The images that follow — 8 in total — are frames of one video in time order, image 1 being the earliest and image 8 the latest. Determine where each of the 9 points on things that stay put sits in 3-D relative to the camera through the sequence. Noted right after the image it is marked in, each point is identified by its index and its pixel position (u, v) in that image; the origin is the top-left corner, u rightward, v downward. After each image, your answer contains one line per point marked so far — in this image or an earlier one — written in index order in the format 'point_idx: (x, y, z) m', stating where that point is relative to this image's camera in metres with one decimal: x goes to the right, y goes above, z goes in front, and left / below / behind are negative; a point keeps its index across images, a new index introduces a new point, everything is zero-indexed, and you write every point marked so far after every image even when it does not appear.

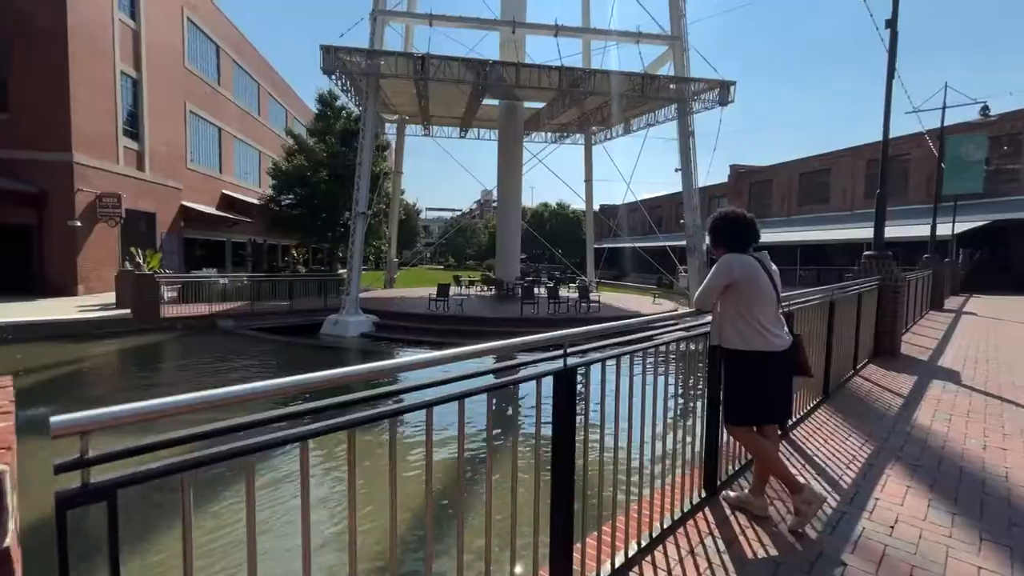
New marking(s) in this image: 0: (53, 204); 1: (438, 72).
0: (-17.0, +3.1, +17.7) m
1: (-2.6, +7.6, +16.8) m
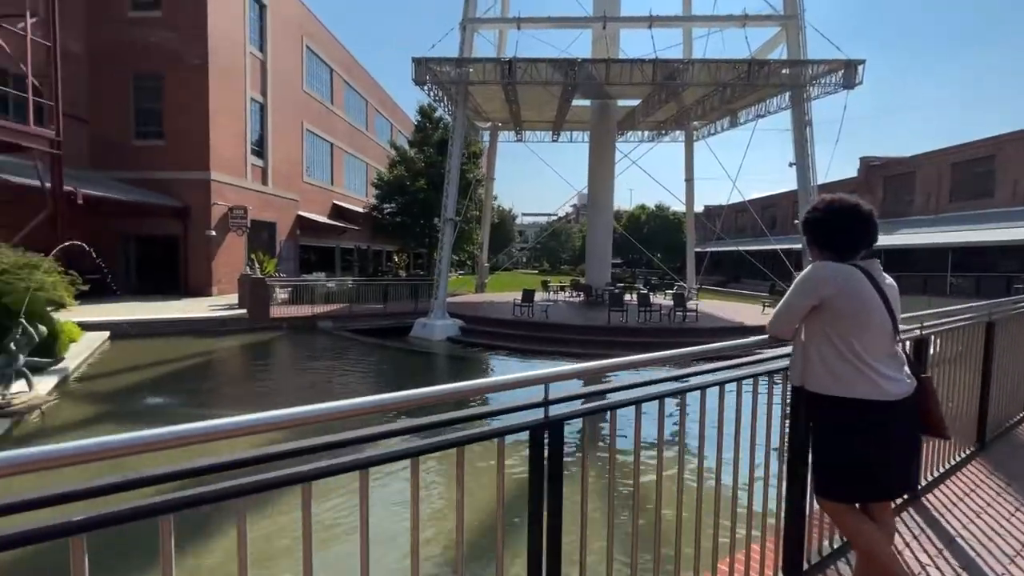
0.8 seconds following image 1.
0: (-13.5, +3.0, +20.4) m
1: (+0.5, +7.4, +16.7) m
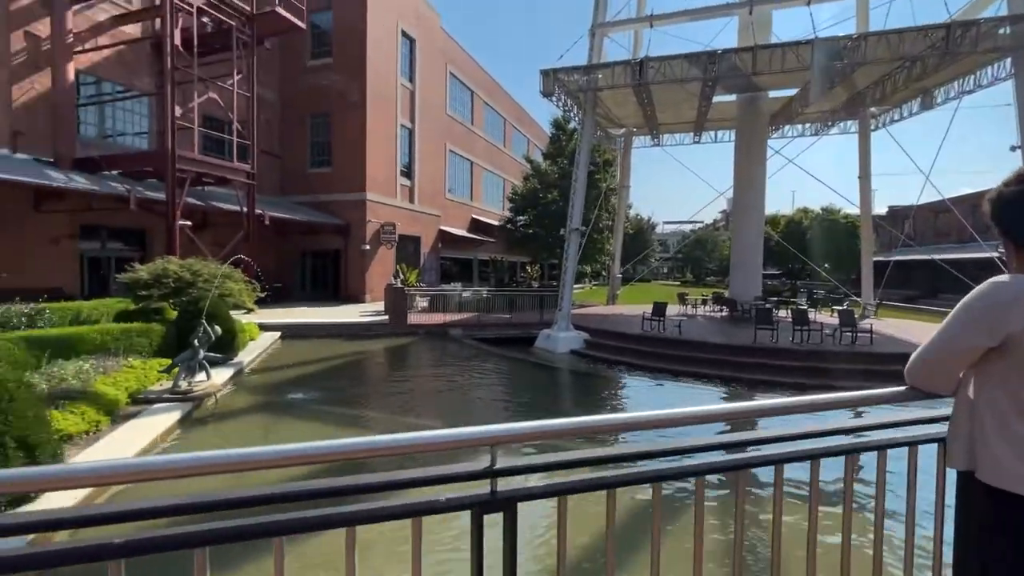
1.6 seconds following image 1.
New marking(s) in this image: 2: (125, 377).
0: (-7.6, +2.7, +23.2) m
1: (+4.8, +7.0, +15.7) m
2: (-5.9, -1.4, +7.2) m
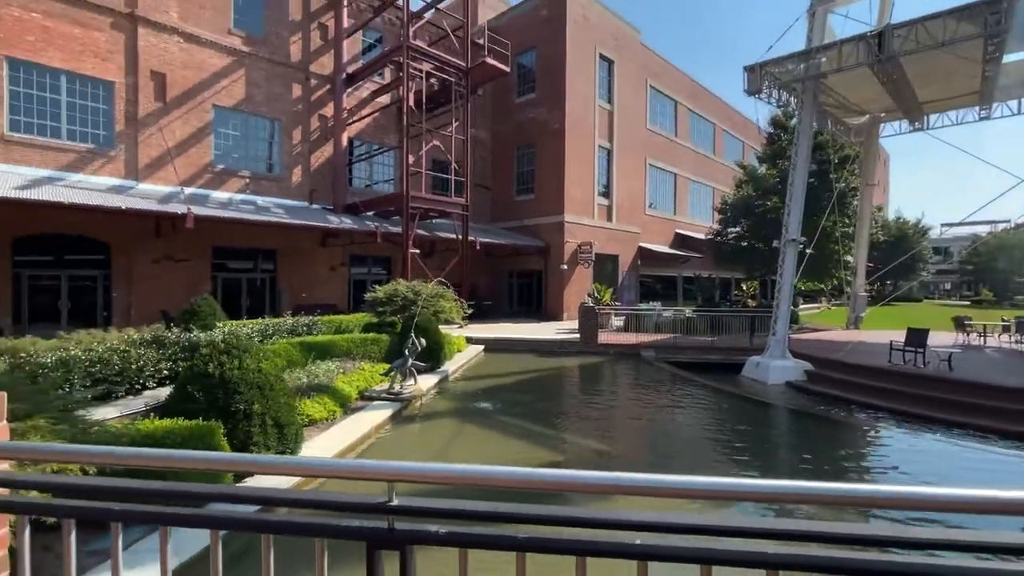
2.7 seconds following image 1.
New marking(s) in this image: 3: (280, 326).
0: (+2.2, +1.7, +24.3) m
1: (+10.4, +6.4, +12.5) m
2: (-2.9, -1.7, +9.0) m
3: (-5.6, -0.9, +11.3) m
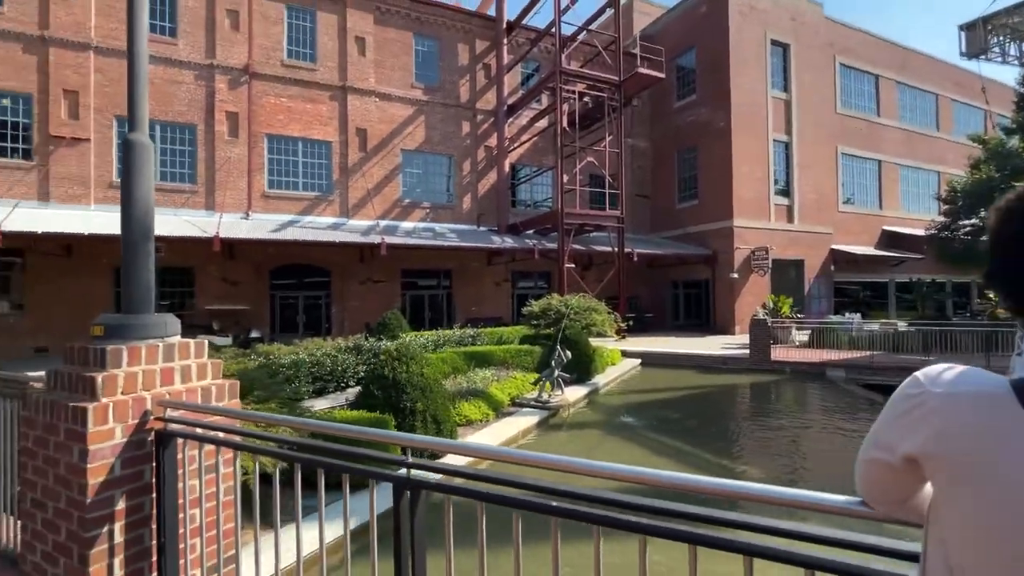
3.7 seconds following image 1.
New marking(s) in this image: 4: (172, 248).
0: (+9.9, +1.2, +22.6) m
1: (+13.6, +6.4, +8.9) m
2: (-0.1, -2.0, +9.9) m
3: (-1.8, -1.3, +12.9) m
4: (-11.7, +1.4, +16.5) m
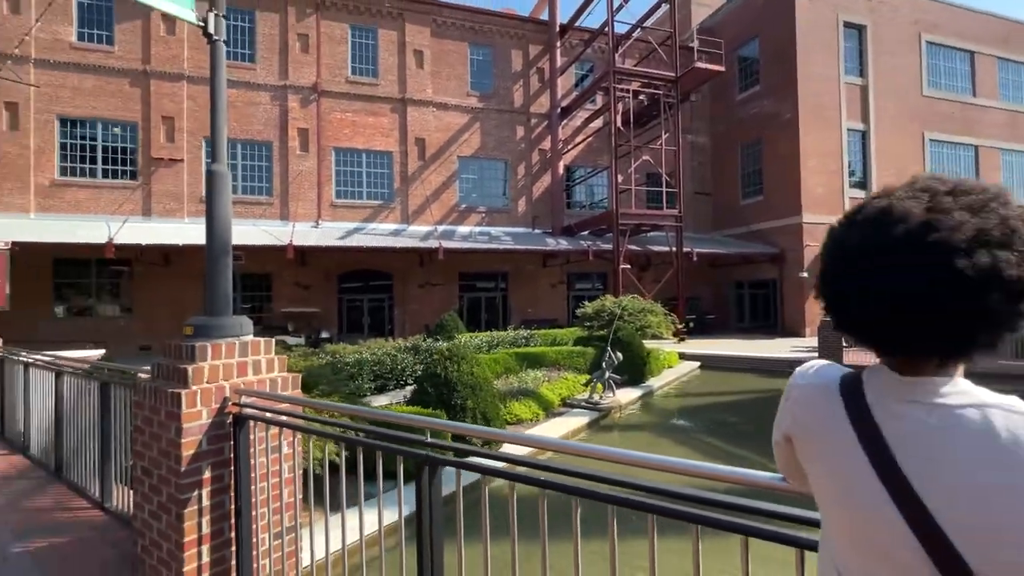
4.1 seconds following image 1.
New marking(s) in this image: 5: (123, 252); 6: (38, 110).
0: (+12.4, +1.2, +21.5) m
1: (+14.3, +6.4, +7.4) m
2: (+1.0, -2.0, +10.0) m
3: (-0.3, -1.4, +13.3) m
4: (-9.8, +1.2, +18.0) m
5: (-13.2, +1.2, +16.2) m
6: (-15.5, +5.8, +15.7) m
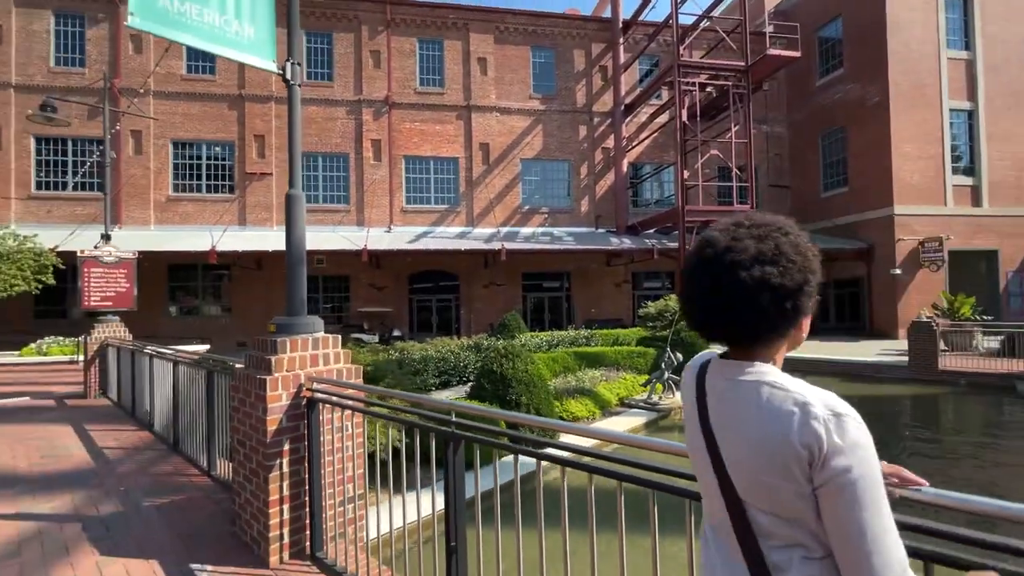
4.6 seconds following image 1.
0: (+15.1, +1.3, +19.8) m
1: (+15.0, +6.5, +5.6) m
2: (+2.3, -2.0, +10.0) m
3: (+1.4, -1.4, +13.4) m
4: (-7.3, +1.2, +19.5) m
5: (-10.9, +1.2, +18.1) m
6: (-13.4, +5.7, +18.0) m
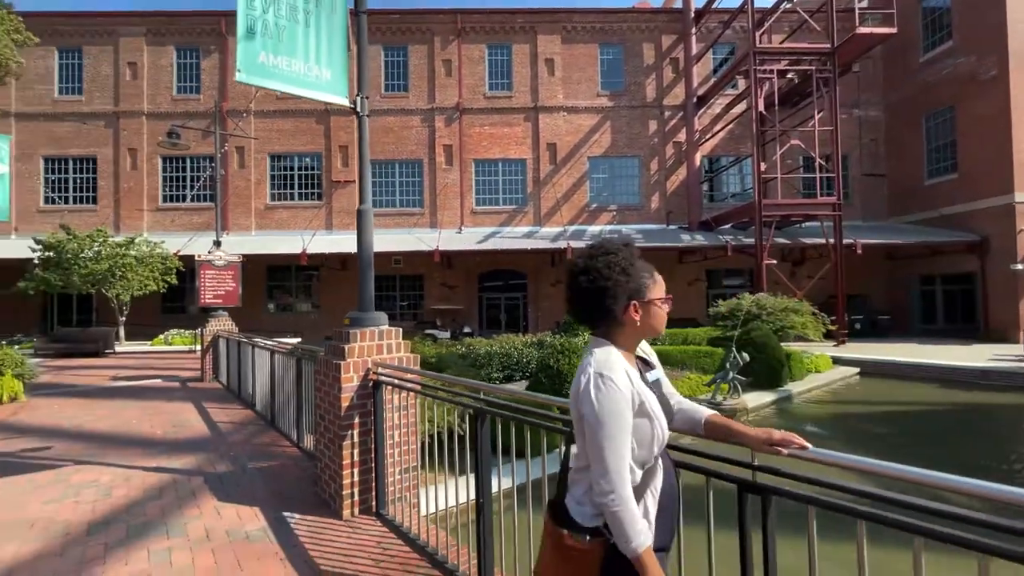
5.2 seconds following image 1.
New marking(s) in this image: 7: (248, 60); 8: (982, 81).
0: (+17.8, +1.4, +17.6) m
1: (+15.5, +6.5, +3.6) m
2: (+3.6, -2.0, +9.9) m
3: (+3.2, -1.4, +13.4) m
4: (-4.5, +1.2, +20.7) m
5: (-8.3, +1.2, +19.9) m
6: (-10.7, +5.8, +20.1) m
7: (-2.1, +1.8, +3.8) m
8: (+17.7, +7.8, +18.2) m
